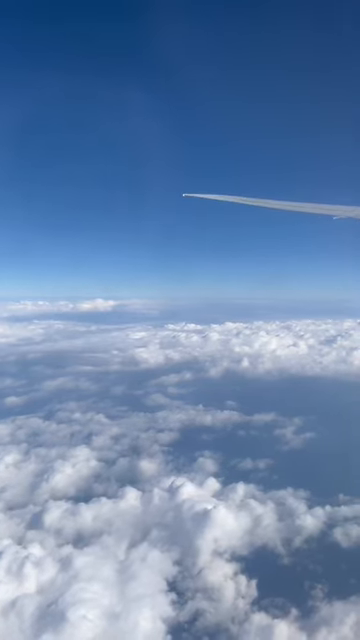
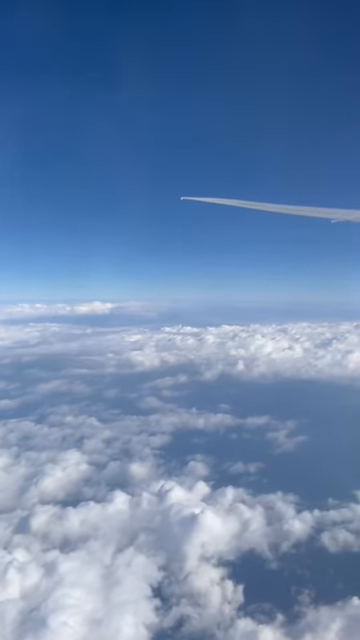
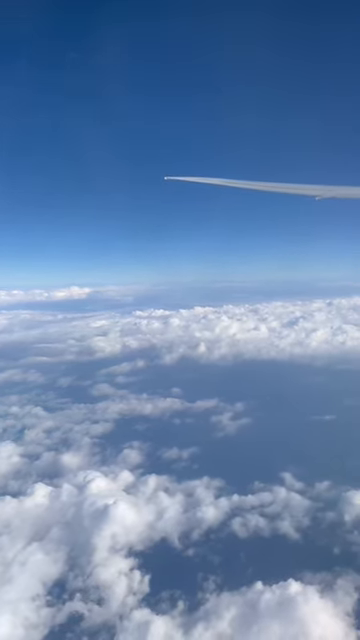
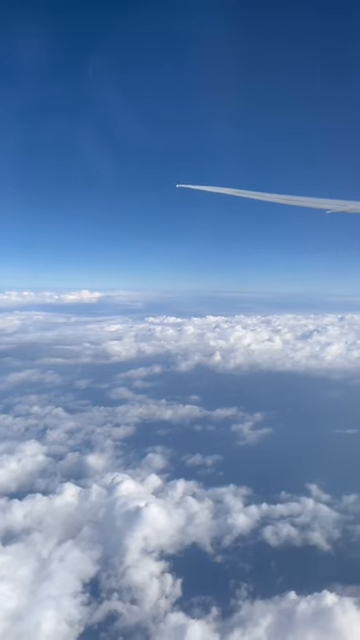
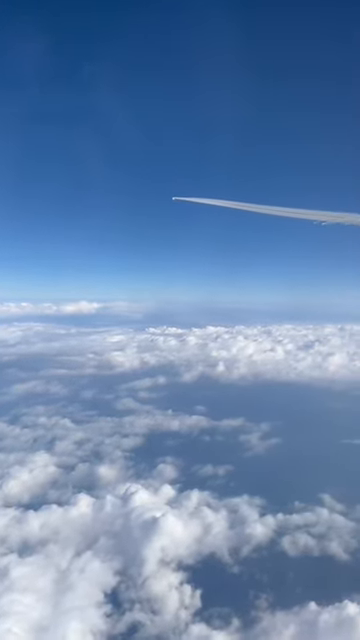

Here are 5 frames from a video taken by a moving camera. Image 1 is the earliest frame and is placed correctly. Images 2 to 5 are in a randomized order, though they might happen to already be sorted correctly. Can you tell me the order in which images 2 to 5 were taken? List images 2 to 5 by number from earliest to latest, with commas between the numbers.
2, 5, 4, 3
